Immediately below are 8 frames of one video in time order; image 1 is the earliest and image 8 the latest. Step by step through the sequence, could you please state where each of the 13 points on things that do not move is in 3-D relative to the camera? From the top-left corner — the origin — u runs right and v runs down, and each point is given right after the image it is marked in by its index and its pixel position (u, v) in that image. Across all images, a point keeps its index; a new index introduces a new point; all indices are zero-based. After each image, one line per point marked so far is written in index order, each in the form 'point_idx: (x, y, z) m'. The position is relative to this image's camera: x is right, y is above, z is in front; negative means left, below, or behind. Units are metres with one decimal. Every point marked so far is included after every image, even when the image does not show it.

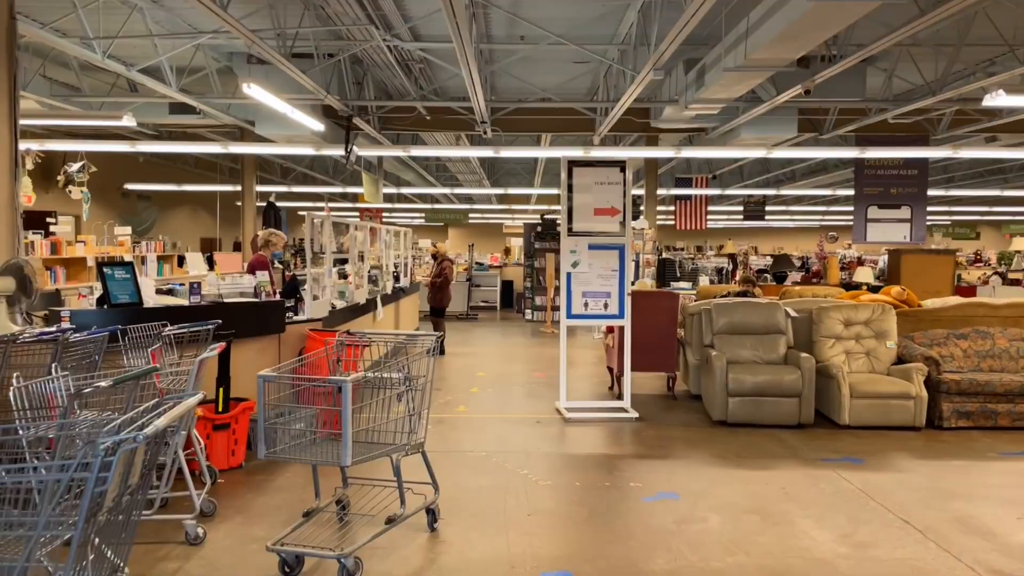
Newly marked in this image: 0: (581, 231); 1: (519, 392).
0: (+0.6, +0.5, +6.1) m
1: (+0.1, -1.0, +7.2) m
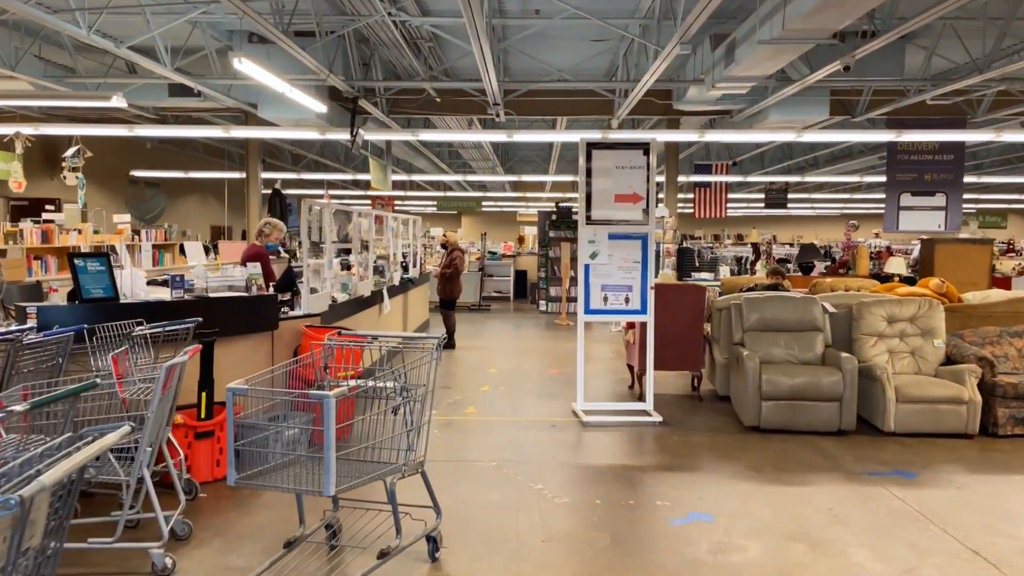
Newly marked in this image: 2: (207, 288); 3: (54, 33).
0: (+0.7, +0.5, +5.6) m
1: (+0.2, -0.9, +6.8) m
2: (-1.9, 0.0, +4.6) m
3: (-4.9, +2.7, +7.9) m
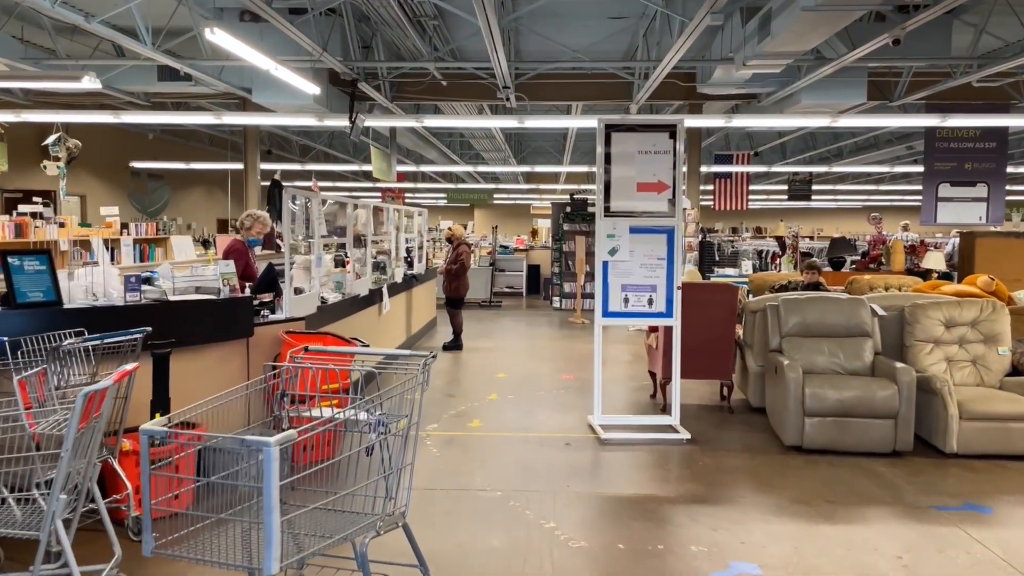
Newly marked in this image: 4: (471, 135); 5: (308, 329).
0: (+0.7, +0.5, +5.0) m
1: (+0.3, -0.9, +6.2) m
2: (-1.8, 0.0, +4.1) m
3: (-4.8, +2.7, +7.4) m
4: (-0.8, +2.8, +14.0) m
5: (-1.2, -0.3, +4.4) m
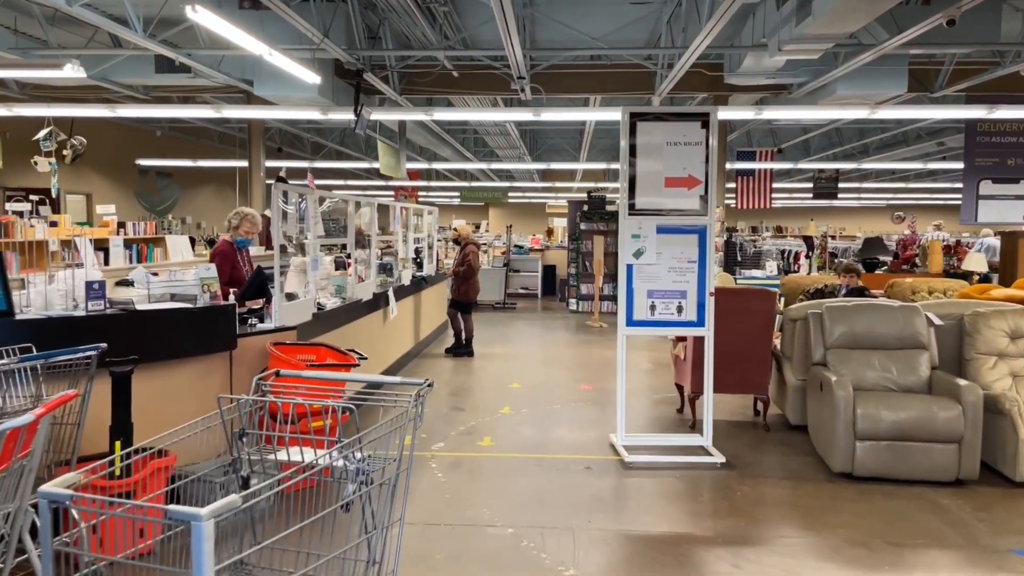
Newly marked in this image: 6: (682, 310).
0: (+0.8, +0.5, +4.5) m
1: (+0.4, -1.0, +5.7) m
2: (-1.8, 0.0, +3.6) m
3: (-4.6, +2.7, +7.0) m
4: (-0.5, +2.8, +13.5) m
5: (-1.1, -0.3, +4.0) m
6: (+1.0, -0.1, +4.6) m
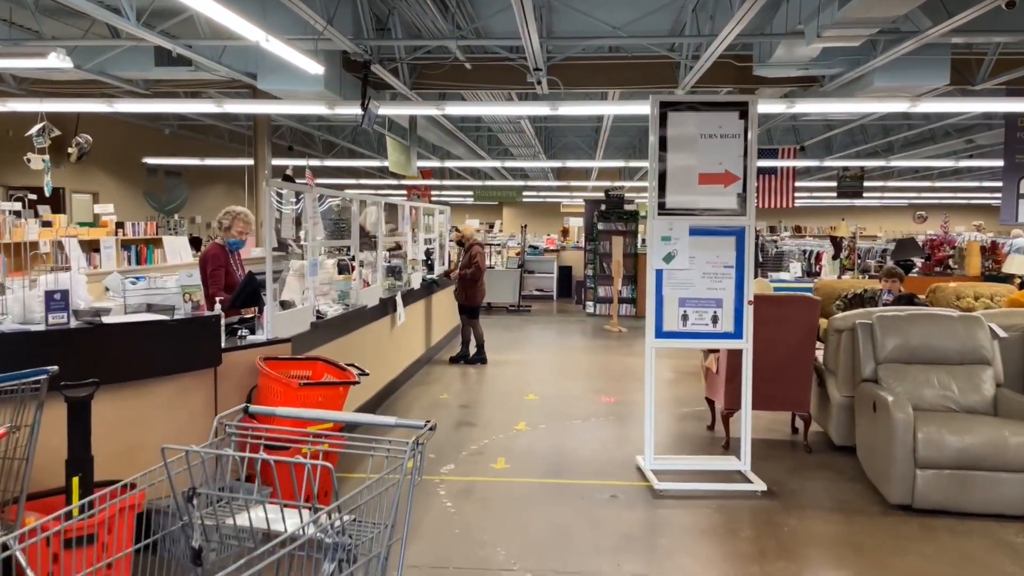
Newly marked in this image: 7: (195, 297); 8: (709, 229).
0: (+0.9, +0.4, +4.1) m
1: (+0.5, -1.0, +5.3) m
2: (-1.7, -0.1, +3.2) m
3: (-4.5, +2.7, +6.7) m
4: (-0.2, +2.8, +13.1) m
5: (-1.0, -0.3, +3.6) m
6: (+1.1, -0.2, +4.1) m
7: (-1.4, 0.0, +3.4) m
8: (+1.1, +0.3, +4.1) m
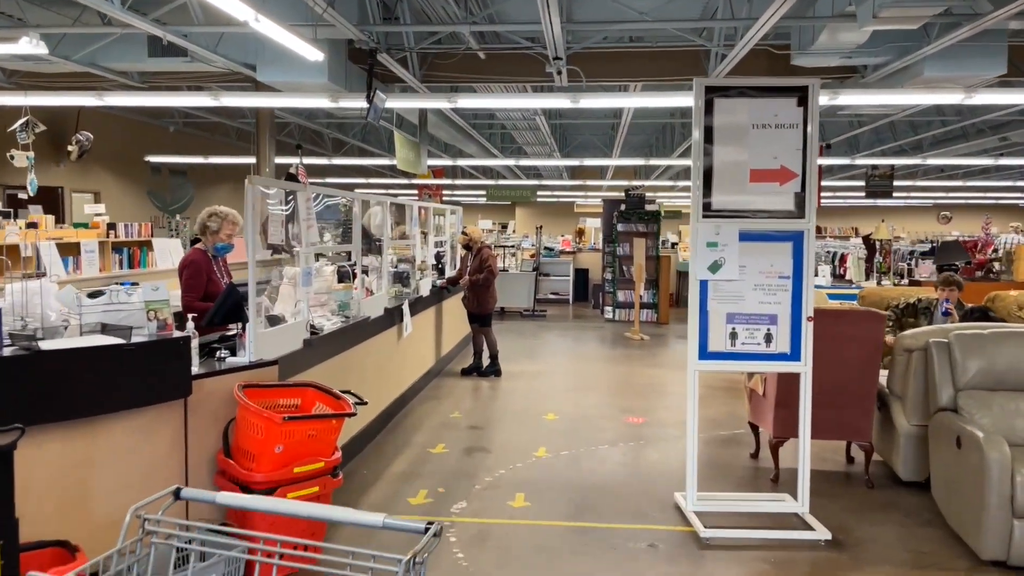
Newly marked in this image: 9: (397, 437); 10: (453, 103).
0: (+1.0, +0.4, +3.5) m
1: (+0.6, -1.1, +4.7) m
2: (-1.6, -0.1, +2.7) m
3: (-4.3, +2.6, +6.2) m
4: (0.0, +2.7, +12.6) m
5: (-0.9, -0.4, +3.1) m
6: (+1.2, -0.2, +3.6) m
7: (-1.4, -0.1, +2.9) m
8: (+1.2, +0.3, +3.5) m
9: (-0.8, -1.0, +5.0) m
10: (-0.6, +1.7, +7.0) m
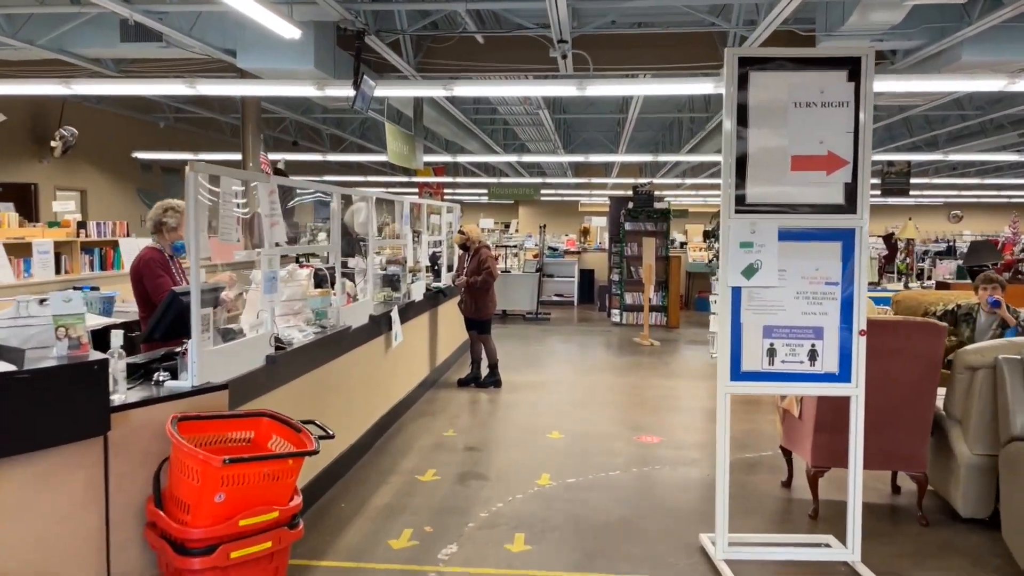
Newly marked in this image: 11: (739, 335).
0: (+1.0, +0.3, +3.0) m
1: (+0.6, -1.1, +4.2) m
2: (-1.6, -0.2, +2.2) m
3: (-4.3, +2.6, +5.7) m
4: (0.0, +2.7, +12.0) m
5: (-1.0, -0.4, +2.5) m
6: (+1.2, -0.3, +3.0) m
7: (-1.4, -0.1, +2.4) m
8: (+1.2, +0.2, +3.0) m
9: (-0.8, -1.0, +4.5) m
10: (-0.5, +1.7, +6.4) m
11: (+0.9, -0.2, +3.0) m
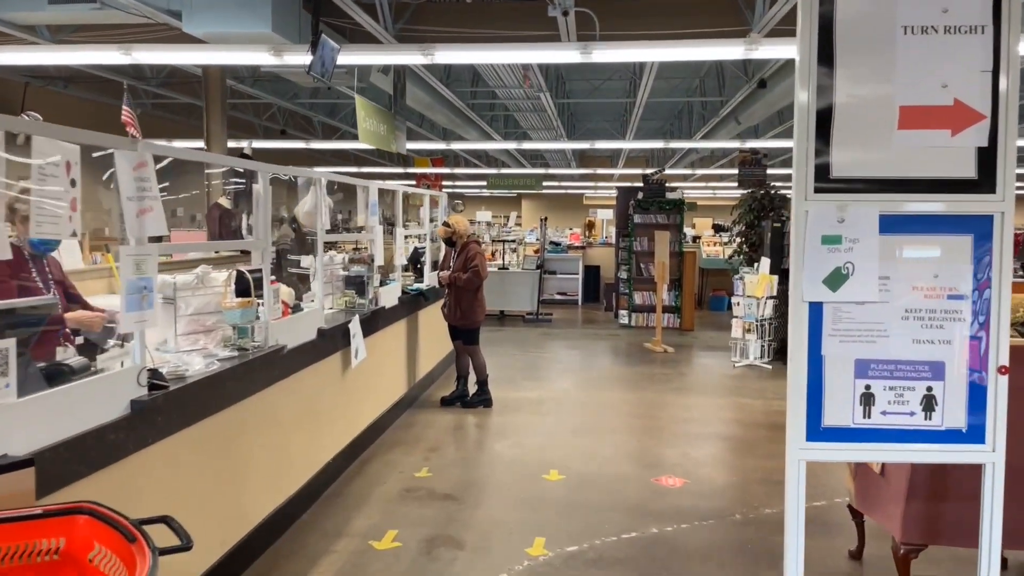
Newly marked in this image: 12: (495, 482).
0: (+0.9, +0.3, +2.0) m
1: (+0.5, -1.1, +3.2) m
2: (-1.7, -0.2, +1.2) m
3: (-4.4, +2.6, +4.7) m
4: (0.0, +2.7, +11.0) m
5: (-1.0, -0.5, +1.6) m
6: (+1.1, -0.3, +2.0) m
7: (-1.4, -0.2, +1.4) m
8: (+1.1, +0.2, +2.0) m
9: (-0.8, -1.1, +3.5) m
10: (-0.6, +1.7, +5.5) m
11: (+0.8, -0.2, +2.0) m
12: (-0.1, -1.0, +4.0) m
